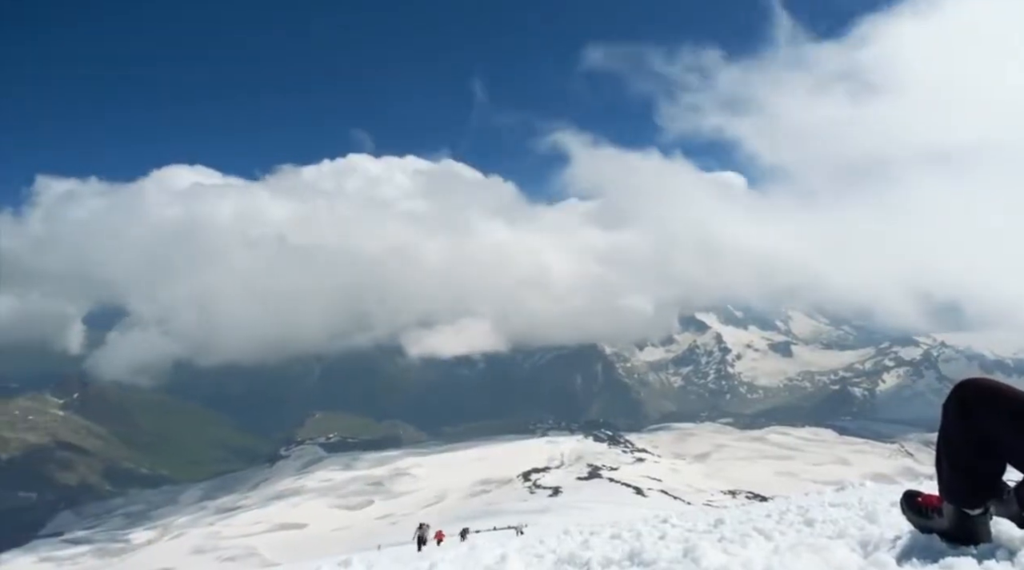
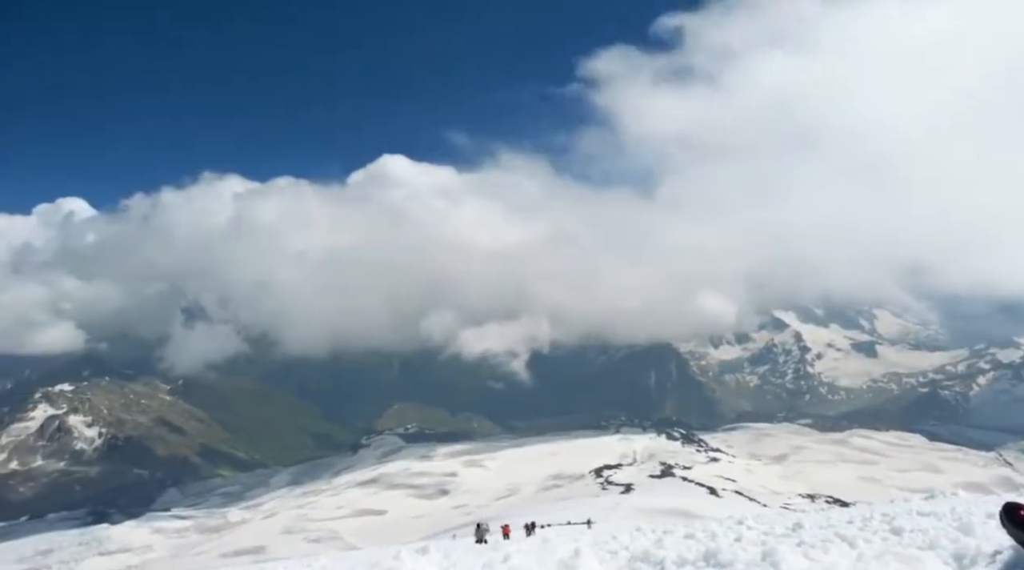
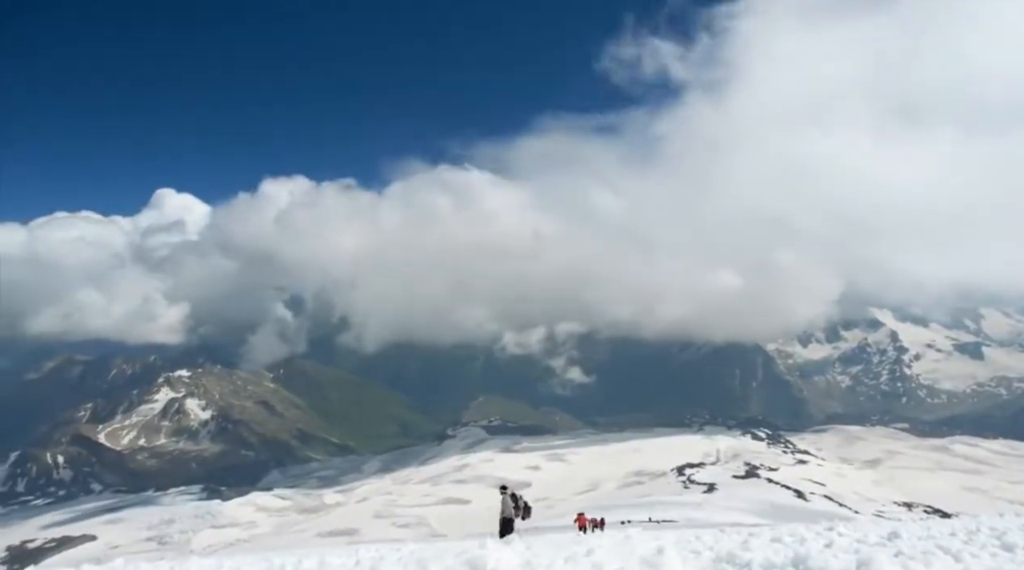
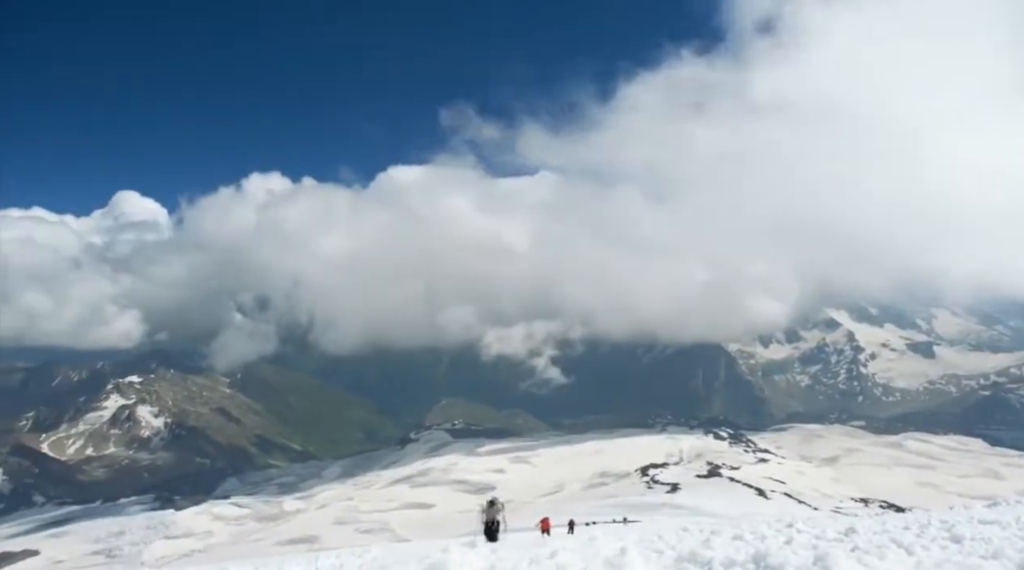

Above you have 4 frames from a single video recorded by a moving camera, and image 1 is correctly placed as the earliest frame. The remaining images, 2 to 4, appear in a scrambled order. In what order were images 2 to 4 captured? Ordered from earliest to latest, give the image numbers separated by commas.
2, 4, 3
